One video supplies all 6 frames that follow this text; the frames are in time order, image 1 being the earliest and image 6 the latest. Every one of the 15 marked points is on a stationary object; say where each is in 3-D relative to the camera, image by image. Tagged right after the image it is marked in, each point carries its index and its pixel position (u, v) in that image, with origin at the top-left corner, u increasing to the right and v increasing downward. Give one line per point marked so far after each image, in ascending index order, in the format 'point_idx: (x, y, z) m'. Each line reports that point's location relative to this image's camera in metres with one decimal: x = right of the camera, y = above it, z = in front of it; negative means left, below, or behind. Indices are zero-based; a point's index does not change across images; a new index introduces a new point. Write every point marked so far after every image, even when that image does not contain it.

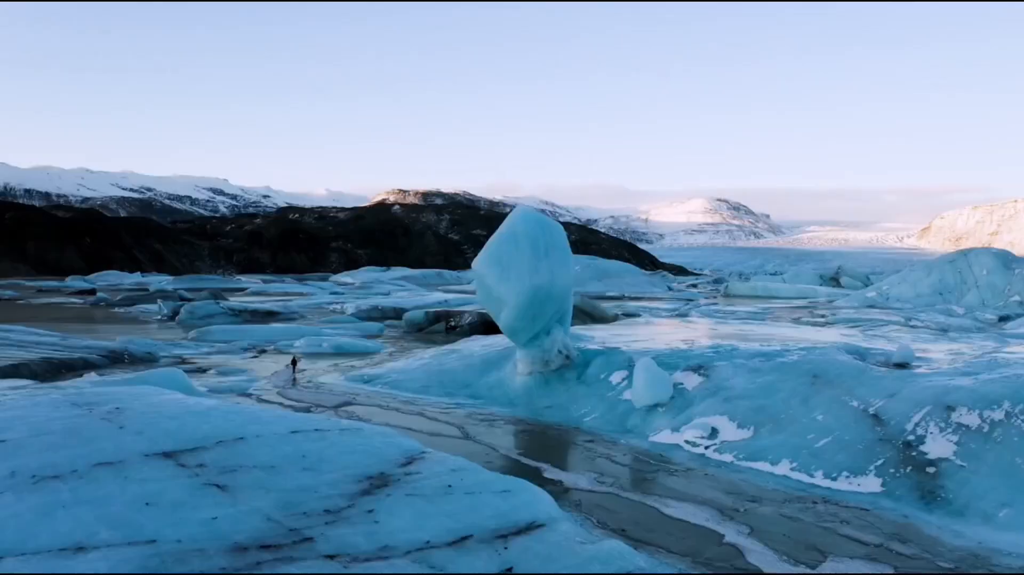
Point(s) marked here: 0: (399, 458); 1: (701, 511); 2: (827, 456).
0: (-1.2, -1.7, +7.7) m
1: (+1.9, -2.3, +7.7) m
2: (+3.7, -2.0, +8.9) m
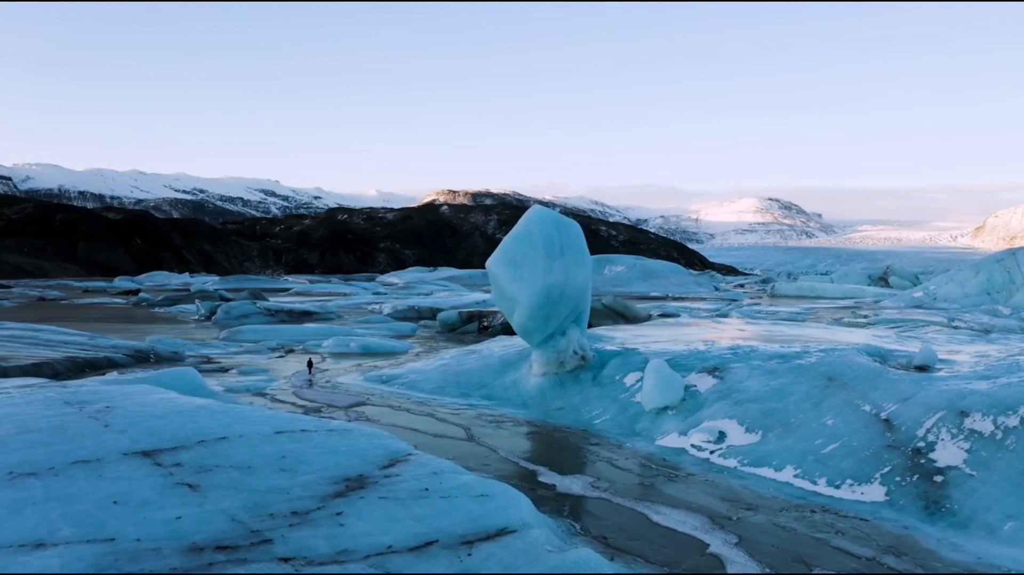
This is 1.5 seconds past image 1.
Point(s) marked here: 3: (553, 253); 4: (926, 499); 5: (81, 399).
0: (-1.3, -1.7, +7.6) m
1: (+1.7, -2.3, +7.4) m
2: (+3.6, -2.0, +8.5) m
3: (+0.8, +0.6, +14.0) m
4: (+4.0, -2.1, +7.4) m
5: (-4.8, -1.3, +8.4) m
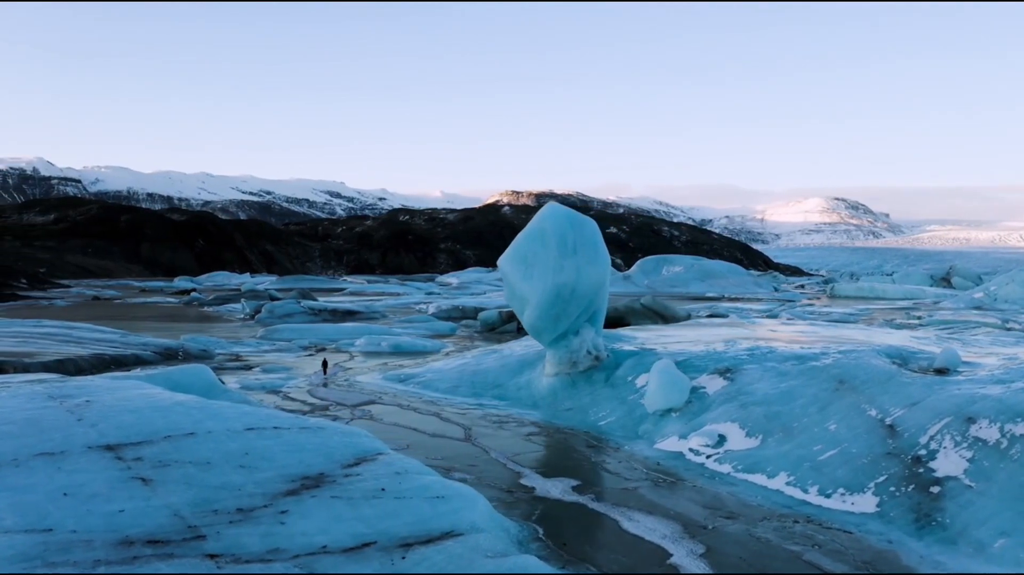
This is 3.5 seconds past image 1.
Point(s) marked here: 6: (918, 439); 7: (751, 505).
0: (-1.6, -1.7, +7.5) m
1: (+1.4, -2.2, +7.1) m
2: (+3.4, -1.9, +8.0) m
3: (+1.0, +0.6, +13.7) m
4: (+3.7, -2.0, +6.9) m
5: (-5.1, -1.2, +8.6) m
6: (+4.3, -1.6, +8.0) m
7: (+2.4, -2.2, +7.6) m
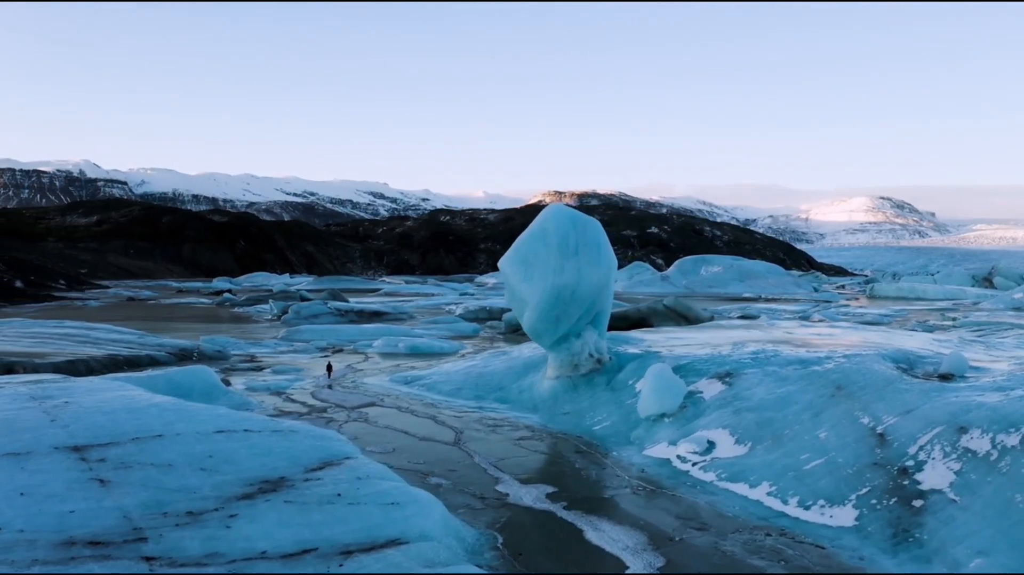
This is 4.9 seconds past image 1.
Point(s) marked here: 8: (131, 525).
0: (-2.0, -1.7, +7.5) m
1: (+1.1, -2.3, +6.9) m
2: (+3.0, -2.0, +7.7) m
3: (+1.0, +0.6, +13.5) m
4: (+3.3, -2.1, +6.6) m
5: (-5.3, -1.2, +8.7) m
6: (+4.0, -1.6, +7.6) m
7: (+2.1, -2.2, +7.4) m
8: (-3.0, -1.9, +6.0) m
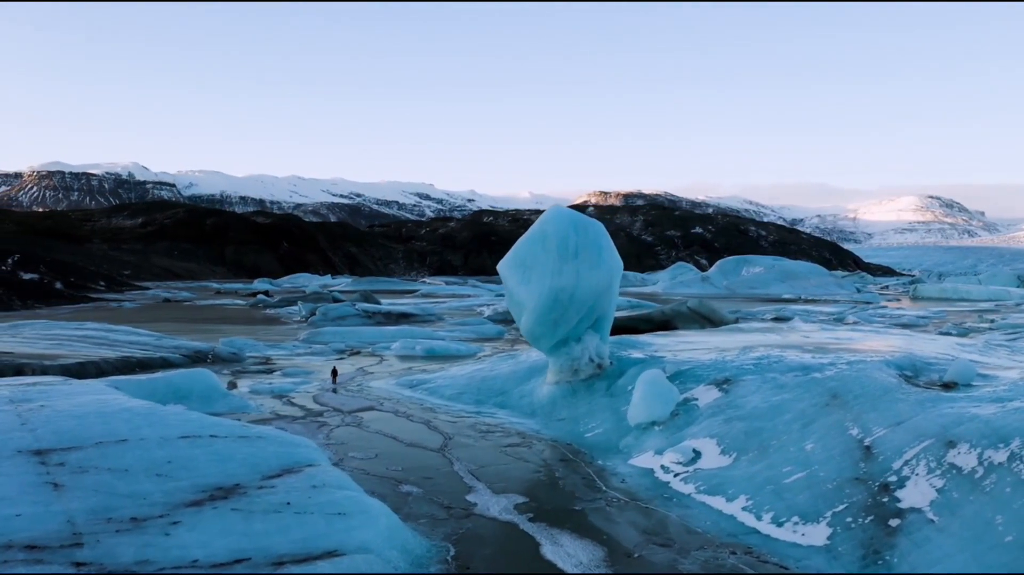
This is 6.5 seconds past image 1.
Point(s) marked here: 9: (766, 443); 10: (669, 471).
0: (-2.3, -1.8, +7.4) m
1: (+0.6, -2.3, +6.6) m
2: (+2.7, -2.0, +7.3) m
3: (+0.9, +0.6, +13.2) m
4: (+2.9, -2.1, +6.2) m
5: (-5.6, -1.3, +8.8) m
6: (+3.6, -1.7, +7.2) m
7: (+1.7, -2.3, +7.0) m
8: (-3.4, -1.9, +5.9) m
9: (+2.9, -1.8, +8.7) m
10: (+1.9, -2.2, +9.0) m
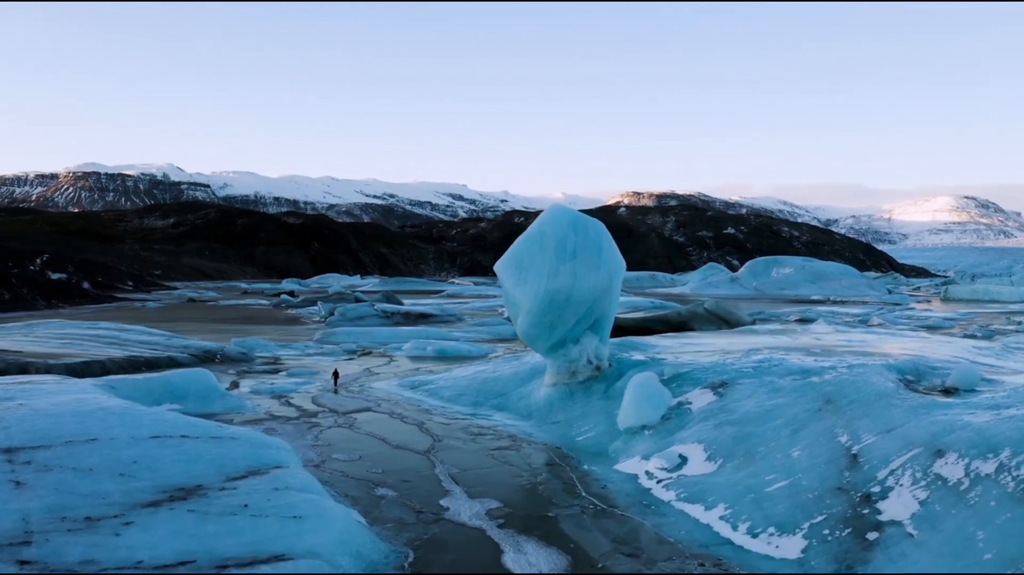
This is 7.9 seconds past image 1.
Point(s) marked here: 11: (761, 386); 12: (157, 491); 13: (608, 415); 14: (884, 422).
0: (-2.6, -1.8, +7.3) m
1: (+0.3, -2.3, +6.4) m
2: (+2.4, -2.0, +7.0) m
3: (+0.9, +0.6, +13.0) m
4: (+2.6, -2.1, +5.9) m
5: (-5.8, -1.3, +8.8) m
6: (+3.3, -1.7, +6.8) m
7: (+1.4, -2.3, +6.8) m
8: (-3.8, -1.9, +5.9) m
9: (+2.7, -1.8, +8.4) m
10: (+1.6, -2.2, +8.7) m
11: (+3.4, -1.3, +10.4) m
12: (-3.1, -1.8, +6.7) m
13: (+1.5, -1.9, +11.5) m
14: (+3.8, -1.4, +7.7) m
